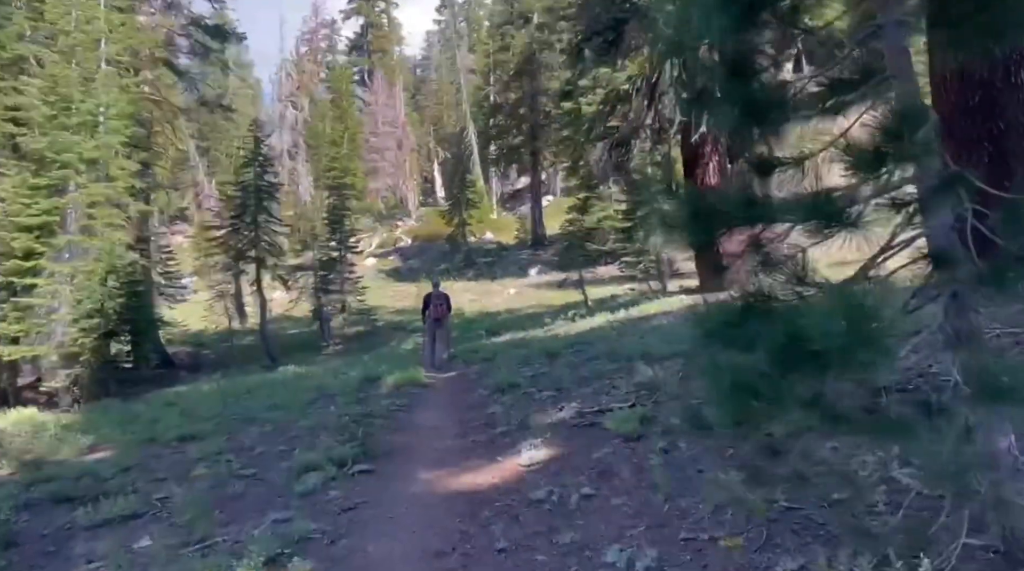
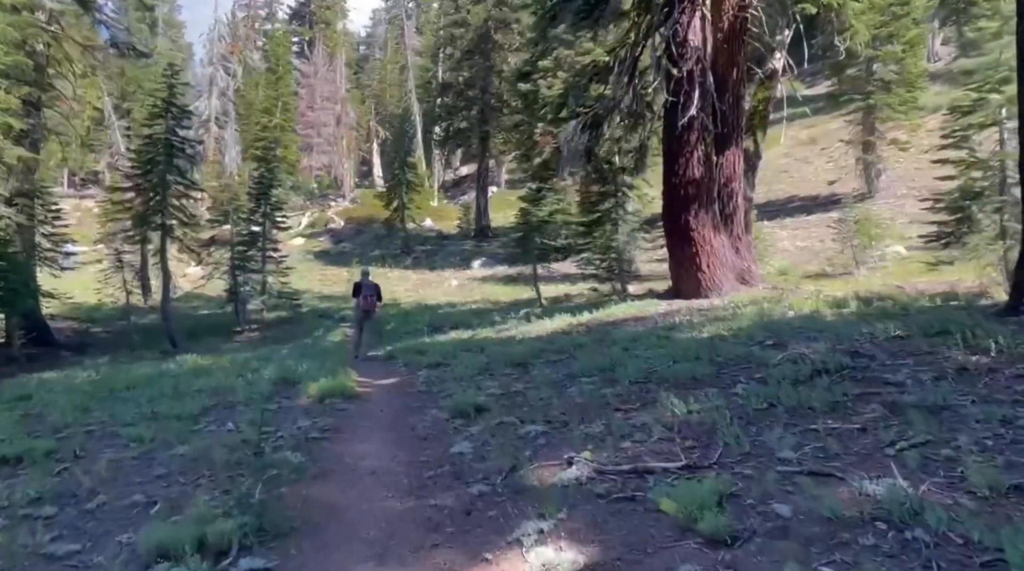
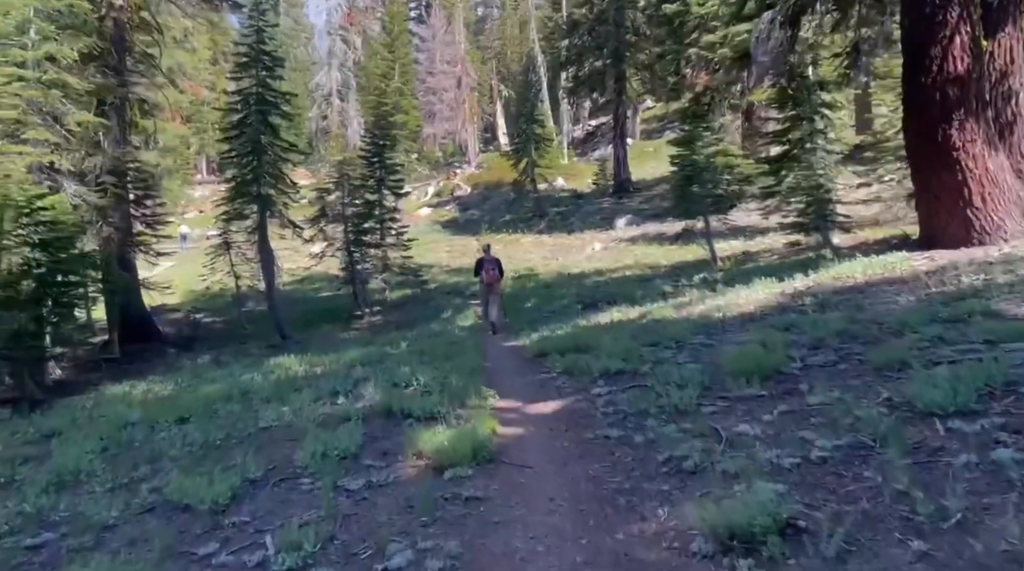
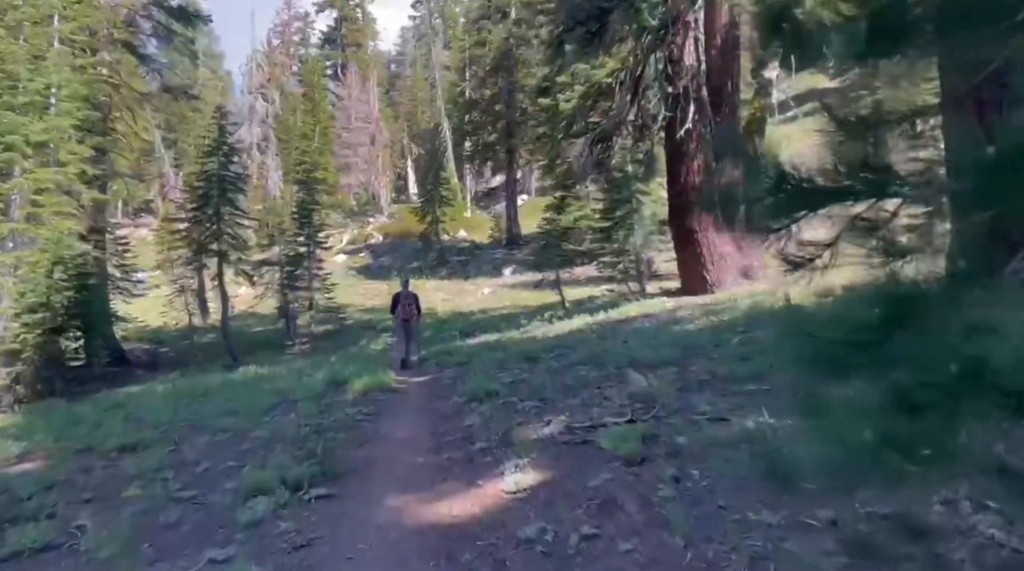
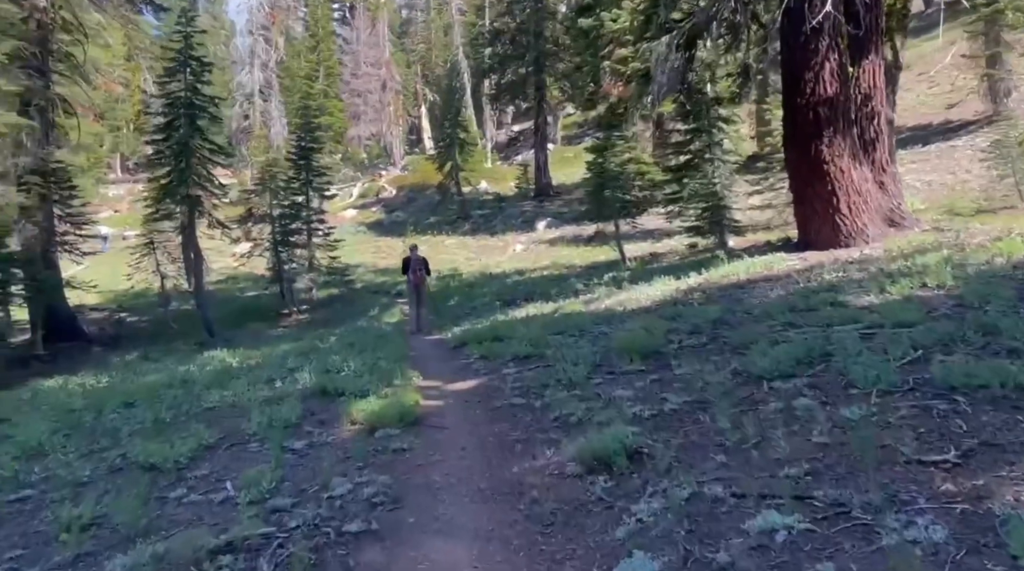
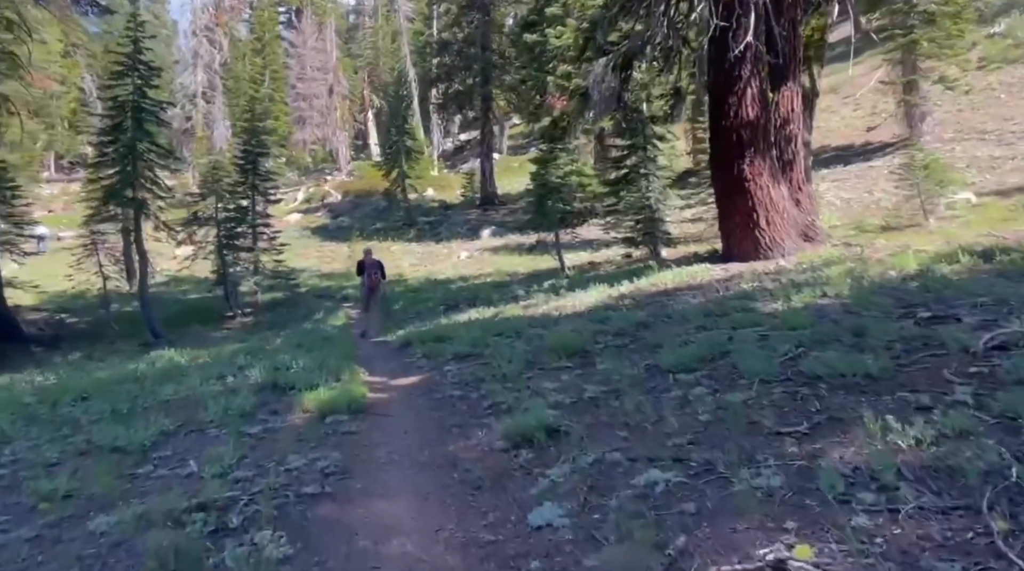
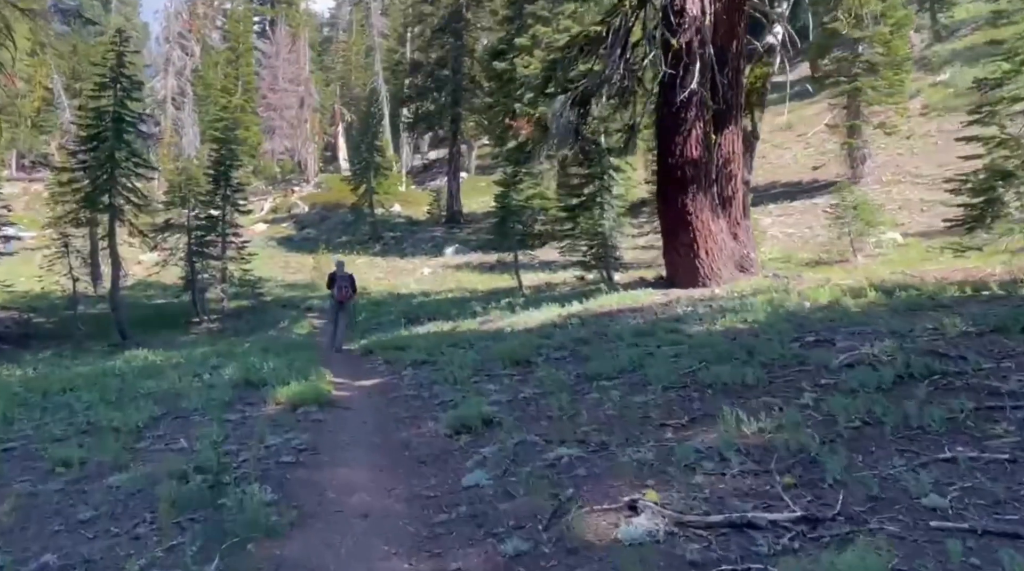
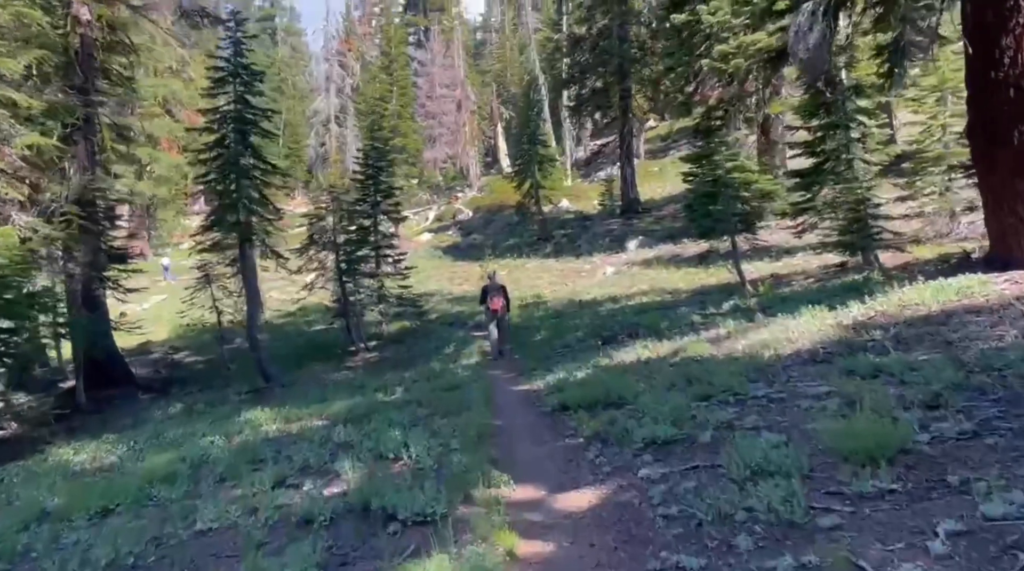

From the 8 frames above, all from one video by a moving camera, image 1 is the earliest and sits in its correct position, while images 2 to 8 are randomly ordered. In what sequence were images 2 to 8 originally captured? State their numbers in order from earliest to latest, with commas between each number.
4, 2, 7, 6, 5, 3, 8
